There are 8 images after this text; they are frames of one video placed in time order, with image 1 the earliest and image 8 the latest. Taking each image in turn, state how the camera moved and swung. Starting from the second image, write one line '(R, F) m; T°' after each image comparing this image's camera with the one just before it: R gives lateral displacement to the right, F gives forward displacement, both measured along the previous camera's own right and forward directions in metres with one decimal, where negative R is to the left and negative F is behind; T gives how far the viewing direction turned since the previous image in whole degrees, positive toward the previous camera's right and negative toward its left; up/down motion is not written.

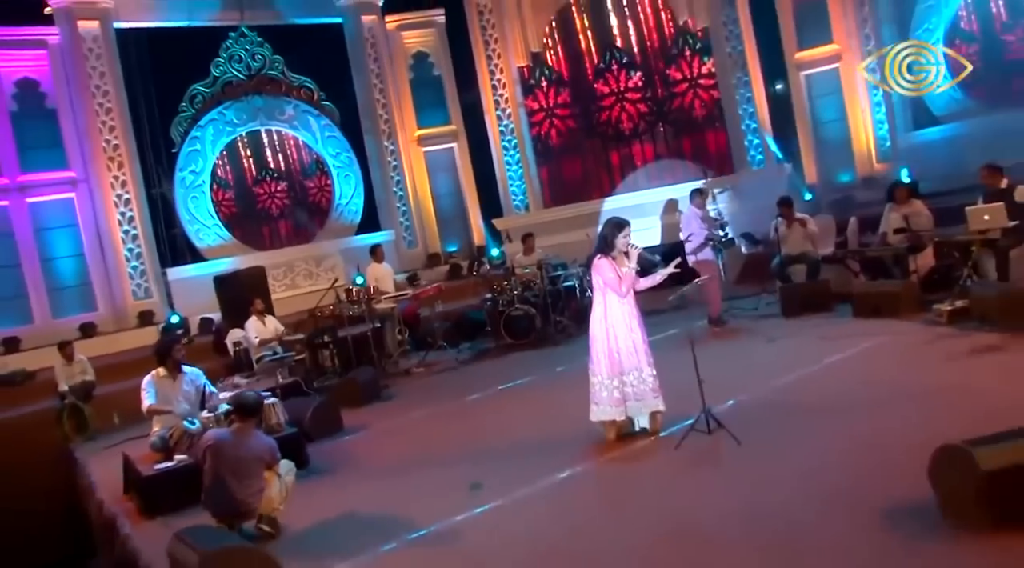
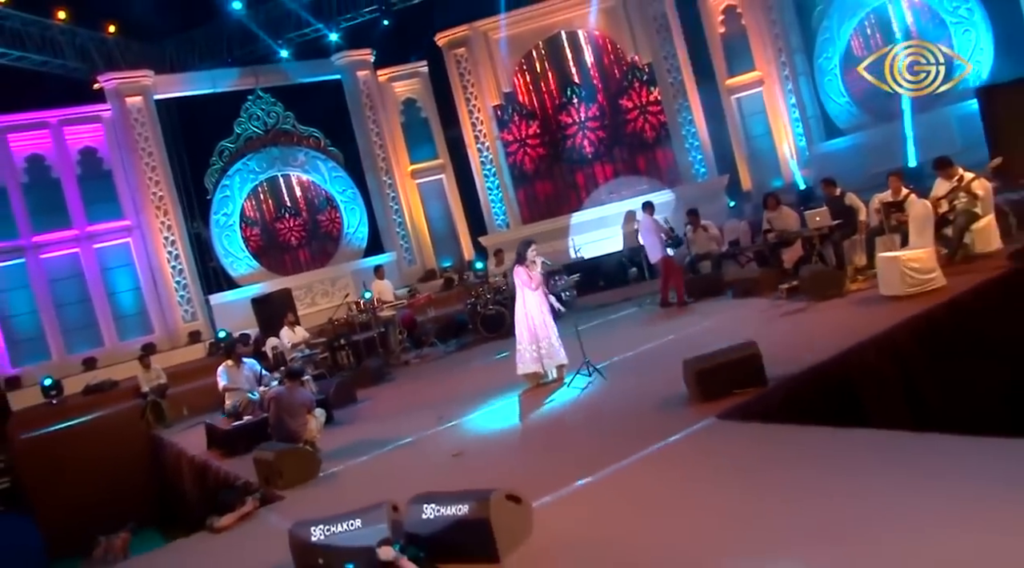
(+0.5, -2.0) m; -1°
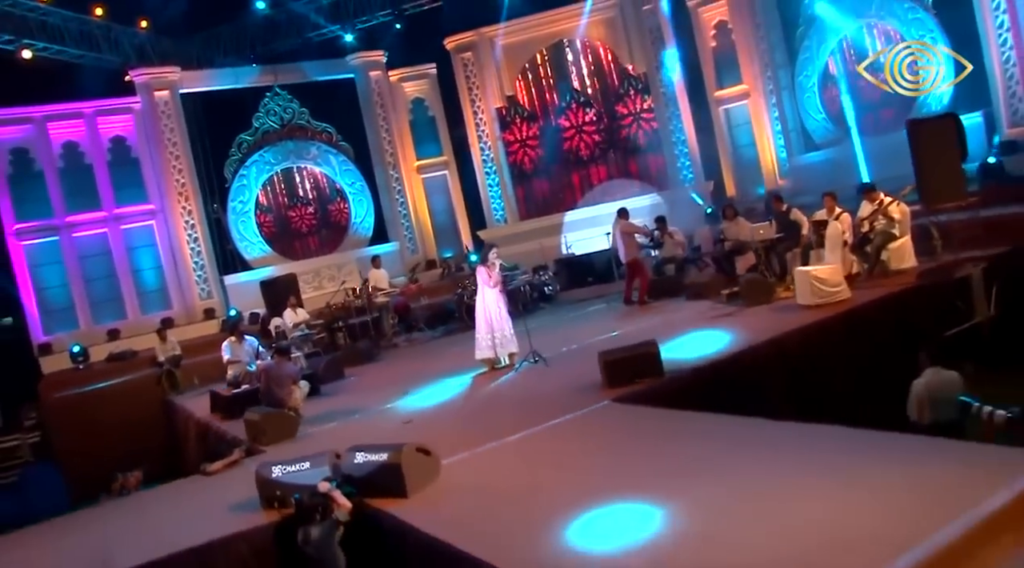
(+0.5, -0.9) m; -2°
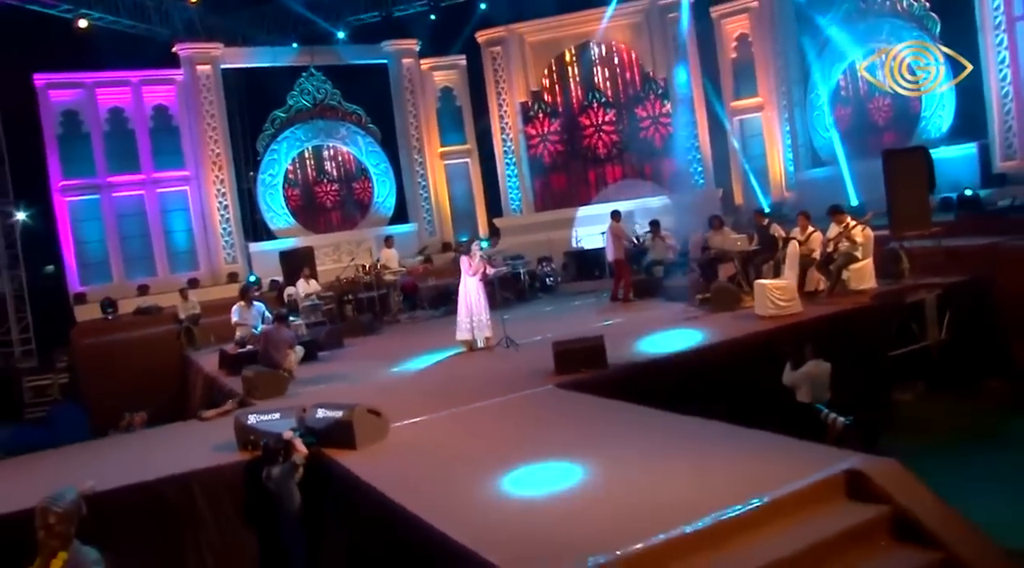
(+0.5, -0.6) m; -2°
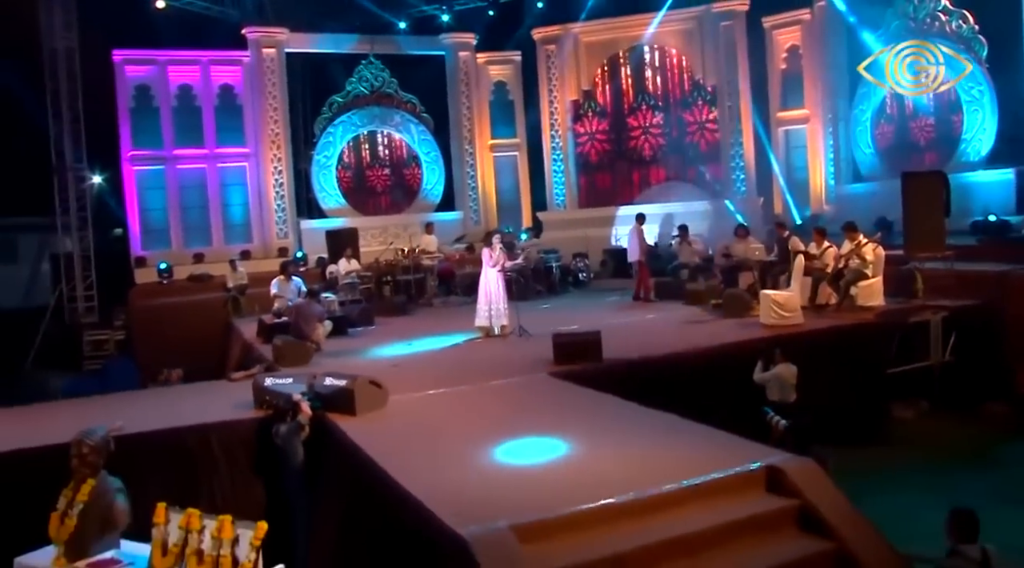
(+0.4, -0.4) m; -4°
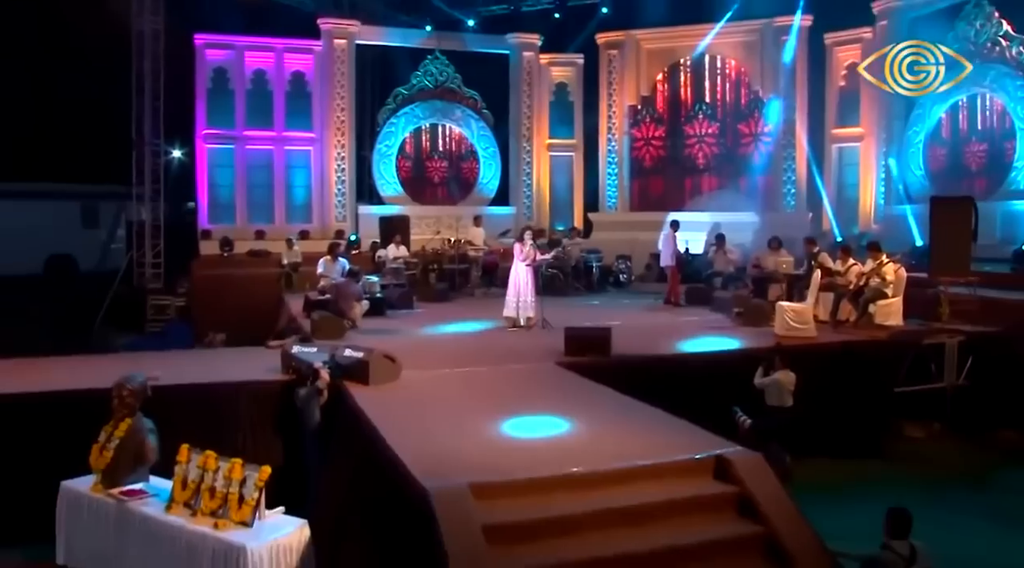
(+0.4, -0.4) m; -4°
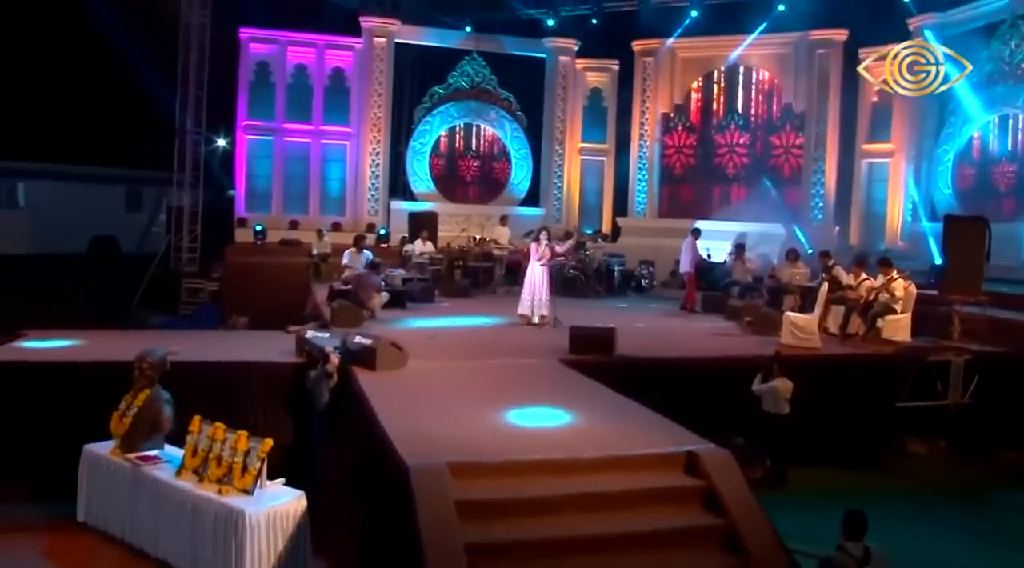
(+0.2, -0.2) m; -3°
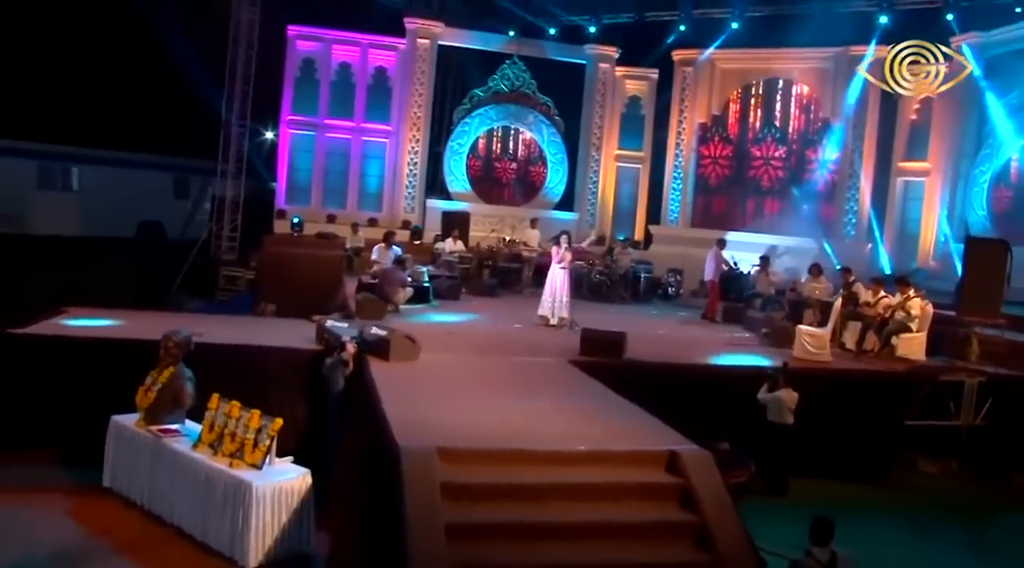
(+0.2, -0.2) m; -3°
